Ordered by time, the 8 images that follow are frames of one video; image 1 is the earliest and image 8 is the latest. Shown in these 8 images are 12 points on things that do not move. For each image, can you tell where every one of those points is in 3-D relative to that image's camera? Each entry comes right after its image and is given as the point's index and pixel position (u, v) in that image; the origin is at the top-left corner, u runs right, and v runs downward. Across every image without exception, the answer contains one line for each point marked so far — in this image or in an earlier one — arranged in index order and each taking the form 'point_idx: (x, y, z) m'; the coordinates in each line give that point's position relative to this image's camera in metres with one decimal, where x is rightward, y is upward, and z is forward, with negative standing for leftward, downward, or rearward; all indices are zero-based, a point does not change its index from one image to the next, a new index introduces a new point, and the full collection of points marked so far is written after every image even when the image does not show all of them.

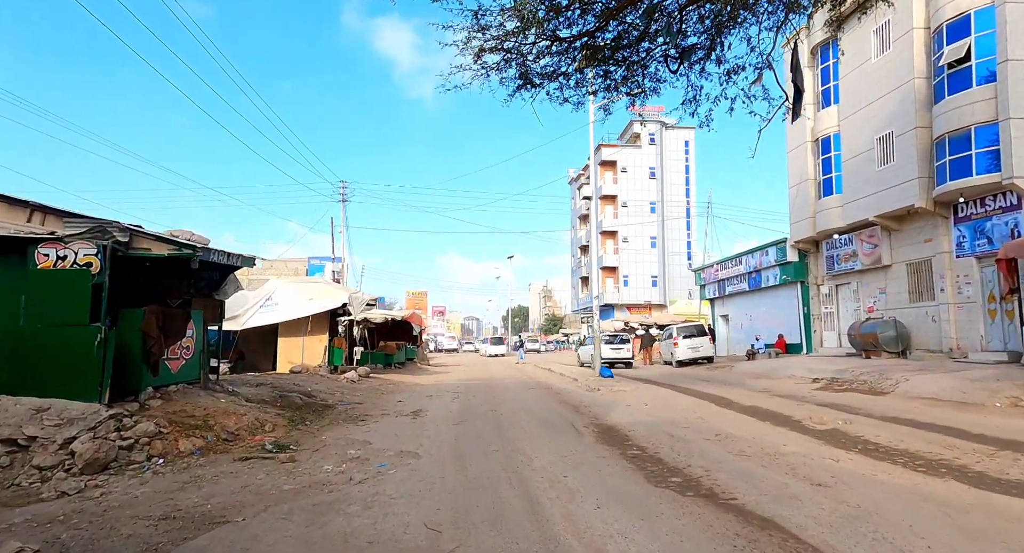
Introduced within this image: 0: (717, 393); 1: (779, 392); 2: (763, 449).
0: (+5.6, -3.2, +16.5) m
1: (+7.1, -3.1, +16.0) m
2: (+3.4, -2.3, +8.0) m
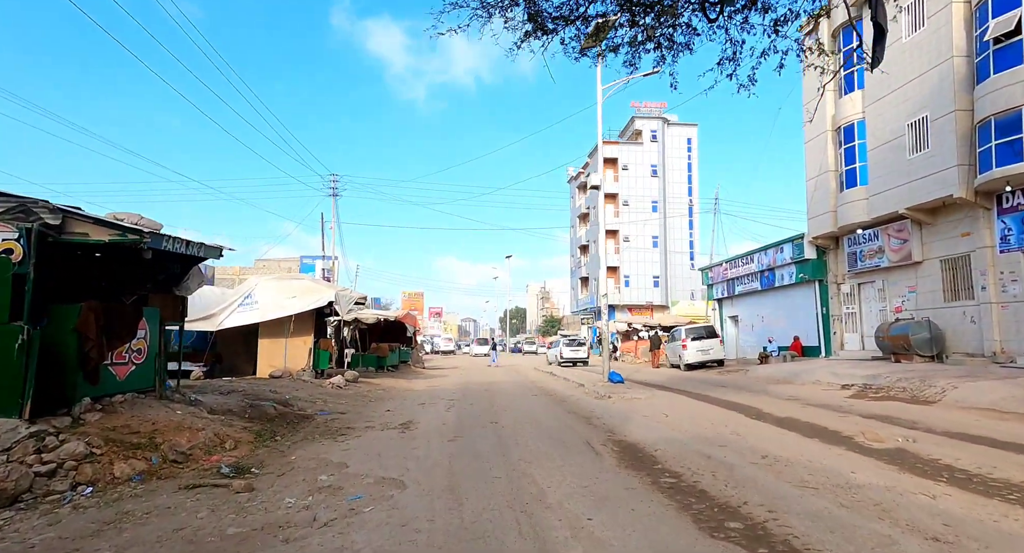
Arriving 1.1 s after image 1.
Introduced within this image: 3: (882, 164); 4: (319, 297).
0: (+5.7, -3.1, +14.9) m
1: (+7.2, -3.0, +14.4) m
2: (+3.5, -2.2, +6.5) m
3: (+12.2, +3.7, +19.7) m
4: (-6.1, -0.6, +18.9) m
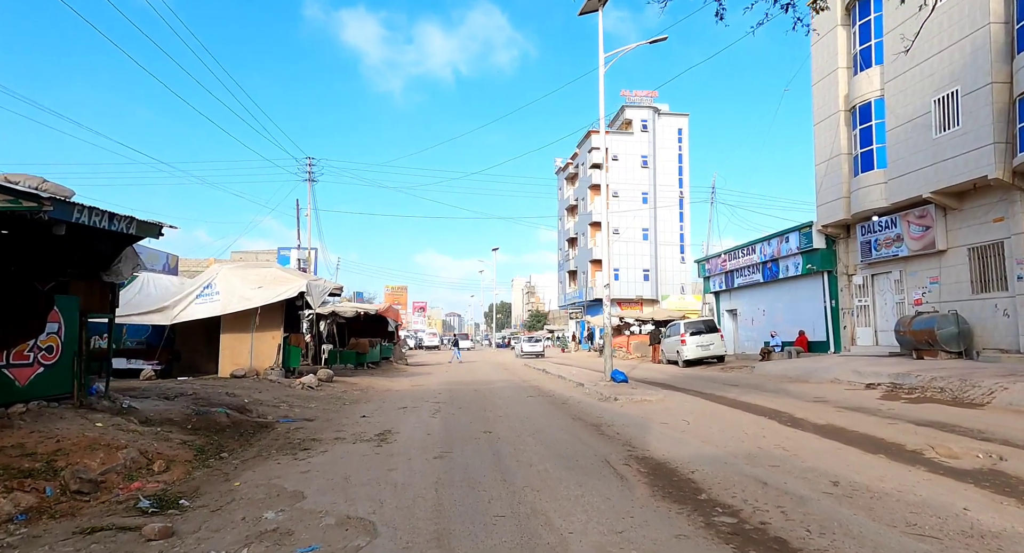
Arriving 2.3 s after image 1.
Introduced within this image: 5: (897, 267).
0: (+5.5, -2.8, +13.3) m
1: (+7.0, -2.7, +12.9) m
2: (+3.5, -2.0, +4.8) m
3: (+11.9, +4.0, +18.3) m
4: (-6.4, -0.3, +17.0) m
5: (+12.7, +0.3, +19.7) m
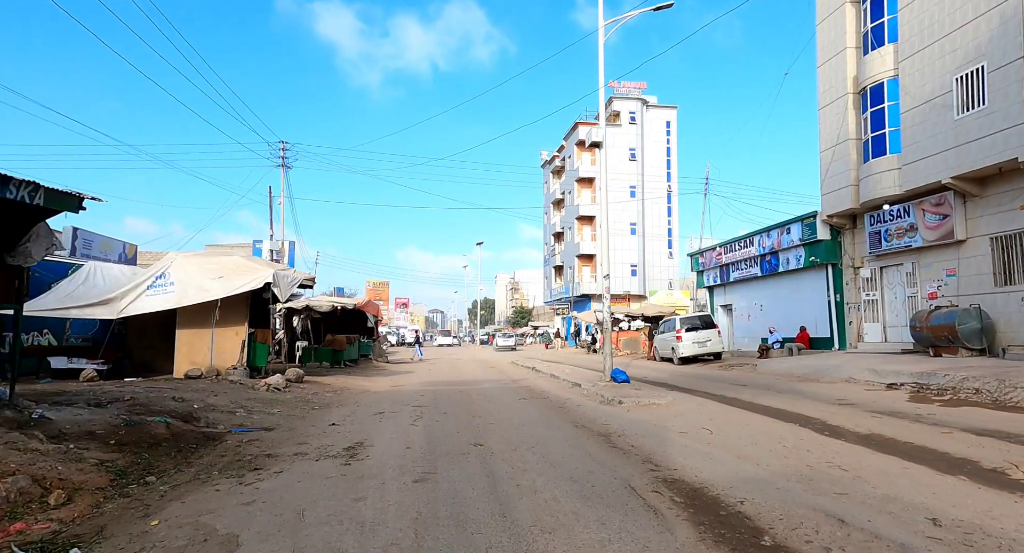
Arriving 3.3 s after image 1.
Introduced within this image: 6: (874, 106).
0: (+5.4, -2.6, +12.0) m
1: (+6.9, -2.5, +11.6) m
2: (+3.6, -1.8, +3.4) m
3: (+11.6, +4.3, +17.1) m
4: (-6.6, 0.0, +15.3) m
5: (+12.3, +0.6, +18.5) m
6: (+11.4, +5.4, +18.8) m
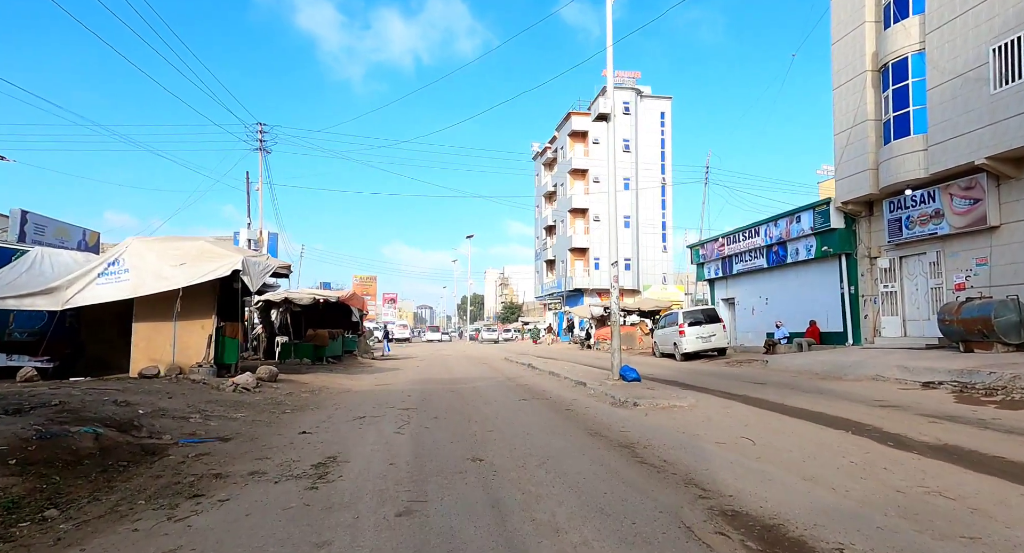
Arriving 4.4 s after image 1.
0: (+5.3, -2.3, +10.7) m
1: (+6.9, -2.2, +10.3) m
2: (+3.7, -1.6, +2.1) m
3: (+11.5, +4.6, +15.8) m
4: (-6.7, +0.3, +13.7) m
5: (+12.2, +0.9, +17.3) m
6: (+11.3, +5.7, +17.5) m
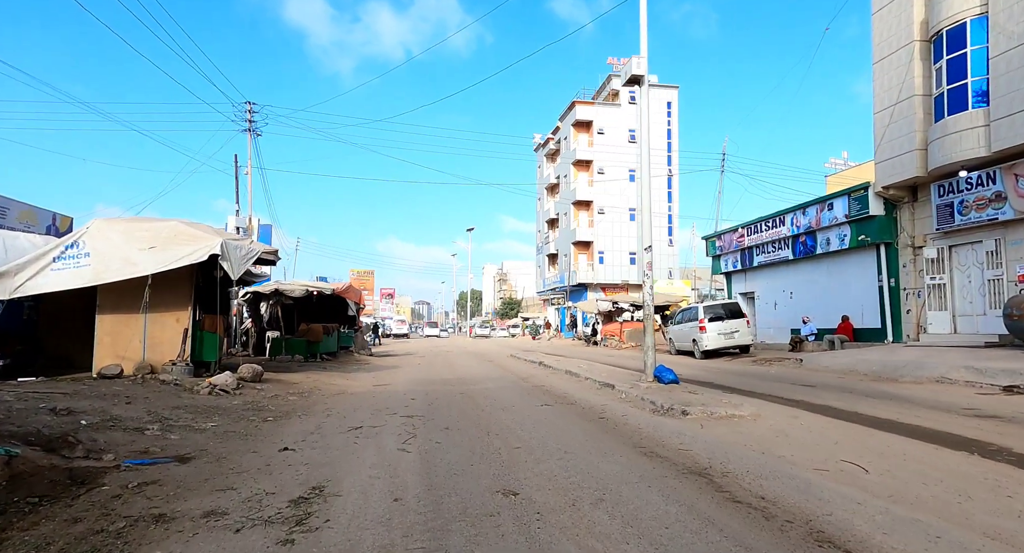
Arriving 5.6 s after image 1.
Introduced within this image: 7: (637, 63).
0: (+5.7, -2.1, +9.0) m
1: (+7.2, -2.0, +8.6) m
2: (+4.1, -1.4, +0.4) m
3: (+11.9, +4.8, +14.1) m
4: (-6.4, +0.6, +12.0) m
5: (+12.6, +1.1, +15.6) m
6: (+11.7, +5.9, +15.9) m
7: (+2.4, +4.2, +11.6) m
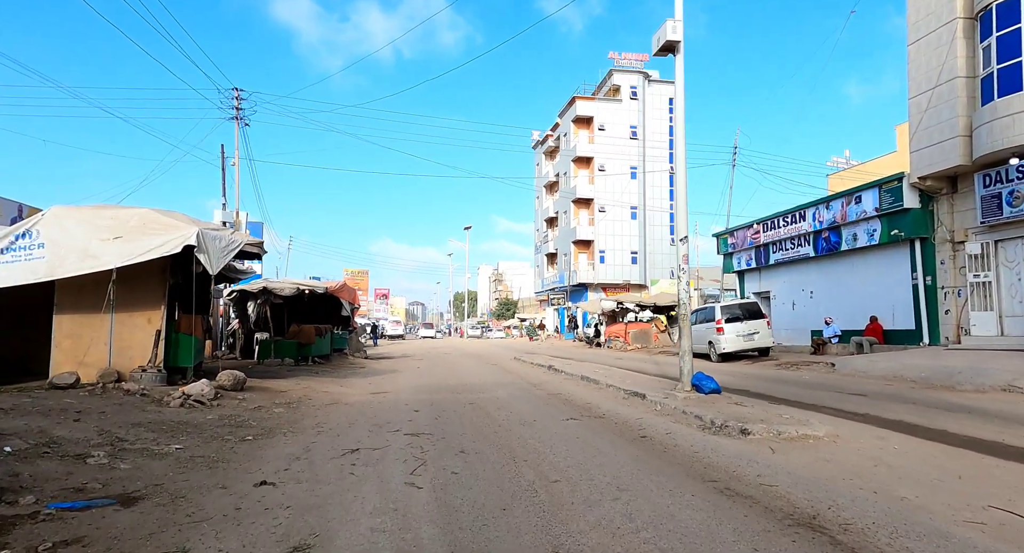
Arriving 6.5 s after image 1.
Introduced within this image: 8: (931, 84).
0: (+6.0, -2.0, +7.6) m
1: (+7.6, -1.9, +7.3) m
2: (+4.6, -1.3, -1.0) m
3: (+12.2, +4.9, +12.8) m
4: (-6.1, +0.7, +10.5) m
5: (+12.8, +1.2, +14.3) m
6: (+11.9, +6.0, +14.6) m
7: (+2.7, +4.2, +10.2) m
8: (+11.7, +5.3, +16.6) m
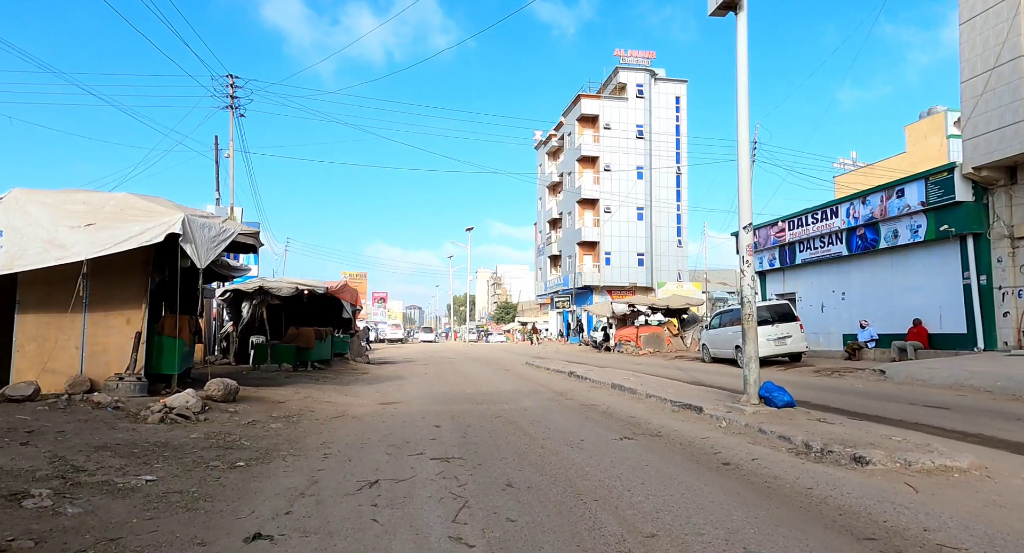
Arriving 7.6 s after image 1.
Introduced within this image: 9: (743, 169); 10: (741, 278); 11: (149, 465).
0: (+6.6, -1.9, +6.2) m
1: (+8.1, -1.8, +5.9) m
2: (+5.1, -1.2, -2.4) m
3: (+12.7, +4.9, +11.5) m
4: (-5.5, +0.8, +9.0) m
5: (+13.3, +1.2, +13.0) m
6: (+12.5, +6.0, +13.2) m
7: (+3.3, +4.3, +8.8) m
8: (+12.2, +5.4, +15.3) m
9: (+3.5, +1.6, +9.0) m
10: (+3.5, 0.0, +9.0) m
11: (-3.6, -1.9, +6.0) m
